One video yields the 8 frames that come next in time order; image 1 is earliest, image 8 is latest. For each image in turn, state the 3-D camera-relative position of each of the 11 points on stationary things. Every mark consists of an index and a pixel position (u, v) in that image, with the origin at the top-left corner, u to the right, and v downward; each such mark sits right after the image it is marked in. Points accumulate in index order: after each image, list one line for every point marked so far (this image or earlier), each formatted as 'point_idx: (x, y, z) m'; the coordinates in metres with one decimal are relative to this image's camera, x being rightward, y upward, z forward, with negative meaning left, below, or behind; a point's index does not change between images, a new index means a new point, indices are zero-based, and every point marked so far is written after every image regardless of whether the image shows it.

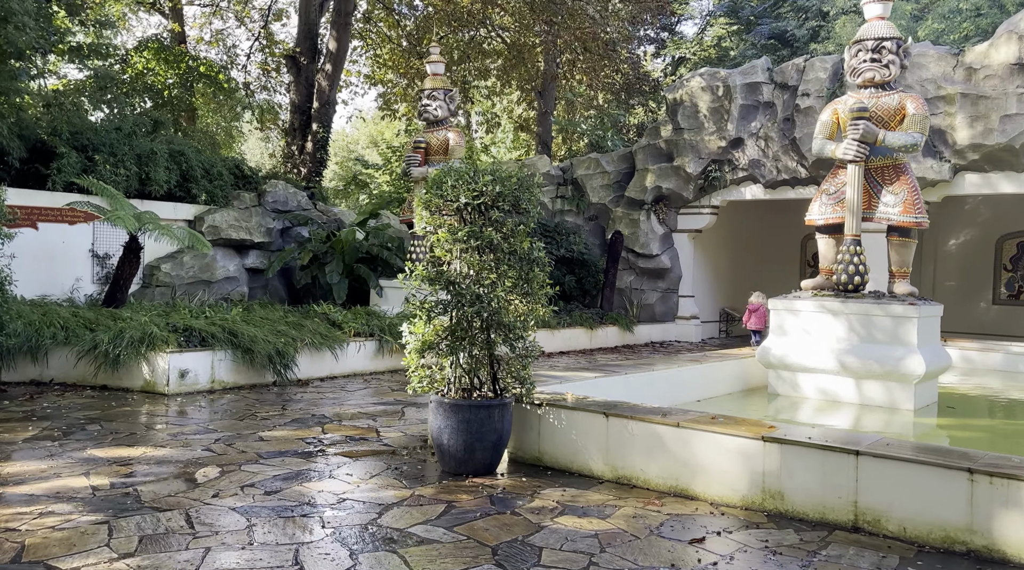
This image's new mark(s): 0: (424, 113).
0: (-1.0, +2.0, +9.9) m
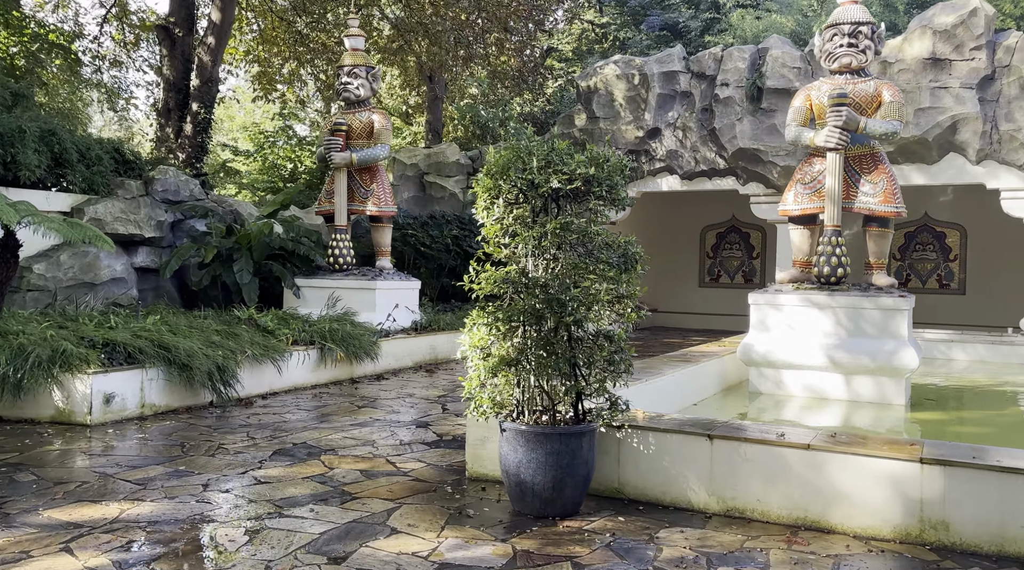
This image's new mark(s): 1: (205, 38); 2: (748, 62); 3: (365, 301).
0: (-1.7, +2.0, +8.9) m
1: (-4.2, +3.4, +11.9) m
2: (+3.1, +2.9, +11.2) m
3: (-1.5, -0.2, +8.5) m
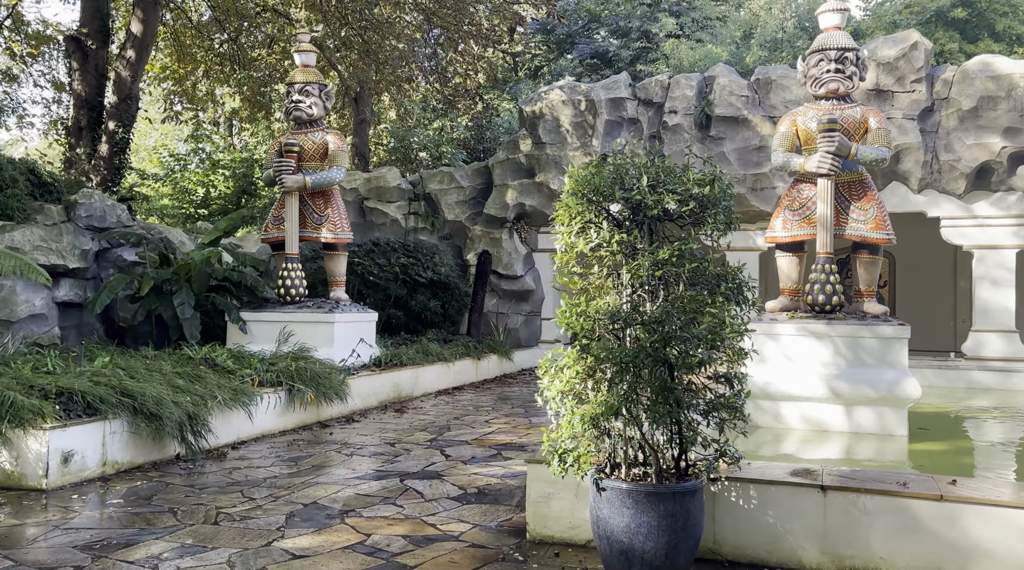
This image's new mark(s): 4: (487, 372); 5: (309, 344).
0: (-2.1, +1.7, +8.3) m
1: (-5.0, +3.0, +11.0) m
2: (+2.4, +2.5, +11.2) m
3: (-1.7, -0.5, +7.8) m
4: (-0.3, -1.0, +10.2) m
5: (-1.8, -0.5, +7.9) m
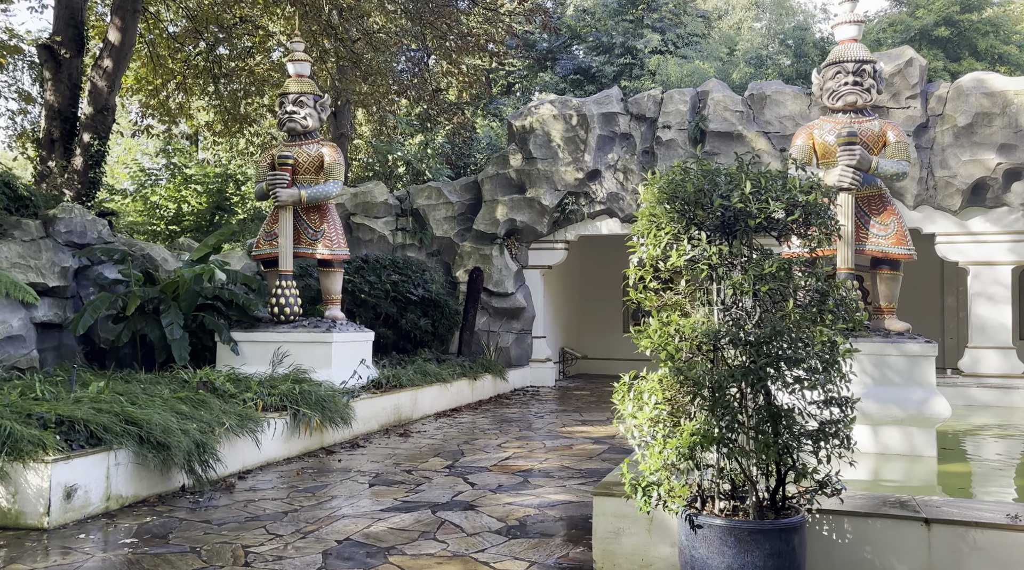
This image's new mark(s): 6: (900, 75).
0: (-2.0, +1.5, +8.0) m
1: (-5.0, +2.7, +10.6) m
2: (+2.3, +2.3, +11.1) m
3: (-1.7, -0.6, +7.5) m
4: (-0.3, -1.2, +9.9) m
5: (-1.8, -0.7, +7.5) m
6: (+4.6, +2.5, +10.3) m
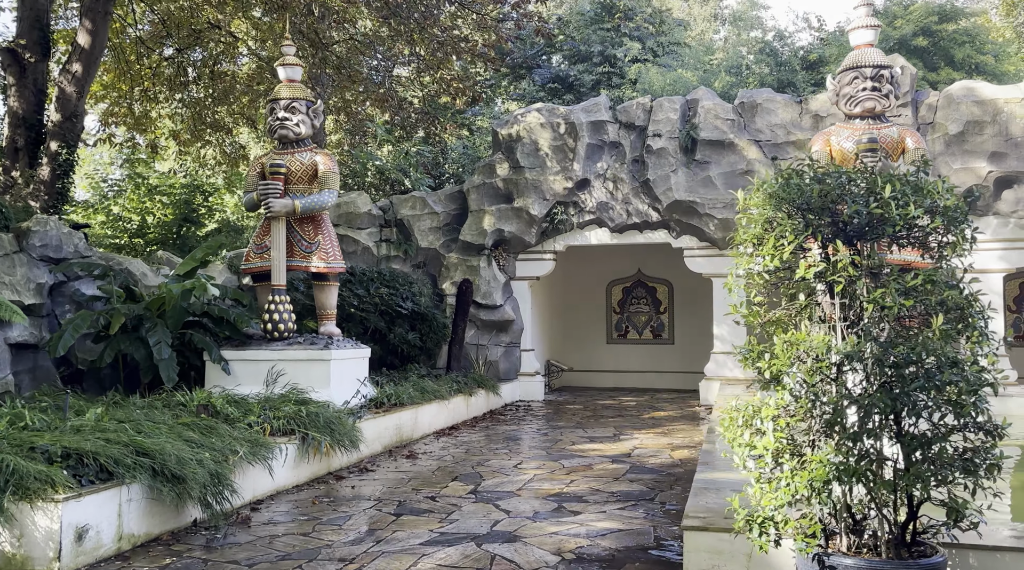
0: (-2.0, +1.4, +7.6) m
1: (-5.2, +2.5, +10.0) m
2: (+2.1, +2.2, +11.0) m
3: (-1.6, -0.7, +7.1) m
4: (-0.4, -1.4, +9.6) m
5: (-1.7, -0.8, +7.1) m
6: (+4.5, +2.4, +10.2) m
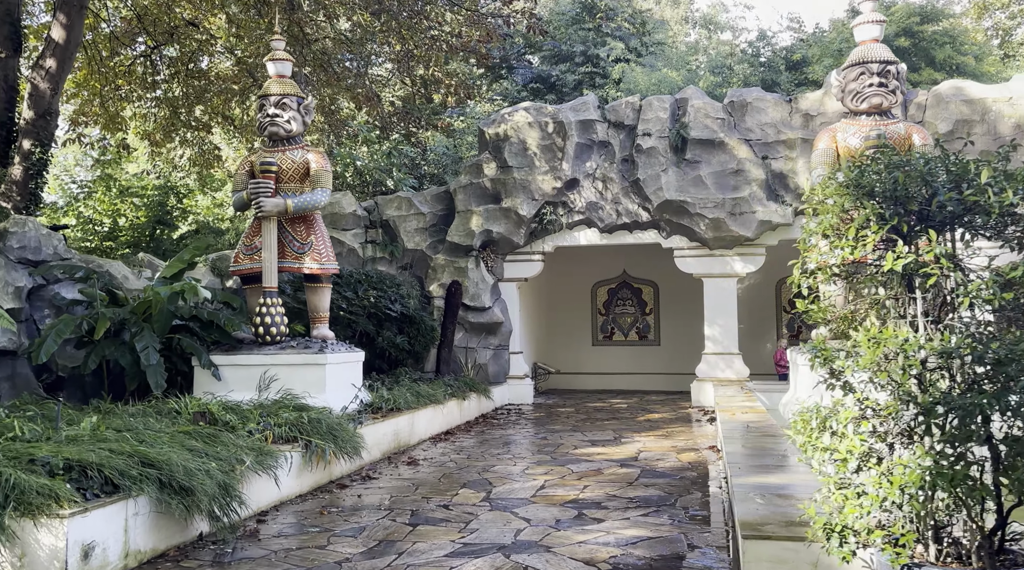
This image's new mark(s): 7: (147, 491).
0: (-2.0, +1.3, +7.3) m
1: (-5.3, +2.5, +9.7) m
2: (+2.0, +2.2, +10.9) m
3: (-1.6, -0.8, +6.9) m
4: (-0.5, -1.4, +9.4) m
5: (-1.7, -0.8, +6.9) m
6: (+4.4, +2.4, +10.2) m
7: (-1.6, -0.9, +3.7) m
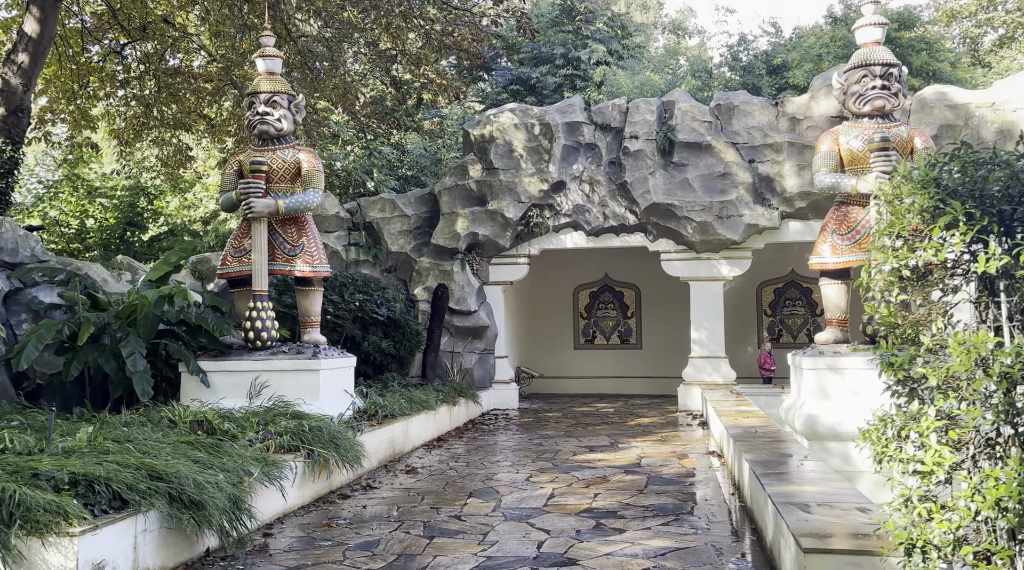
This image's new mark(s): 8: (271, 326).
0: (-2.1, +1.3, +7.1) m
1: (-5.4, +2.5, +9.3) m
2: (+1.8, +2.1, +10.8) m
3: (-1.6, -0.8, +6.7) m
4: (-0.6, -1.4, +9.2) m
5: (-1.7, -0.9, +6.7) m
6: (+4.2, +2.4, +10.3) m
7: (-1.5, -0.9, +3.5) m
8: (-1.9, -0.3, +7.0) m
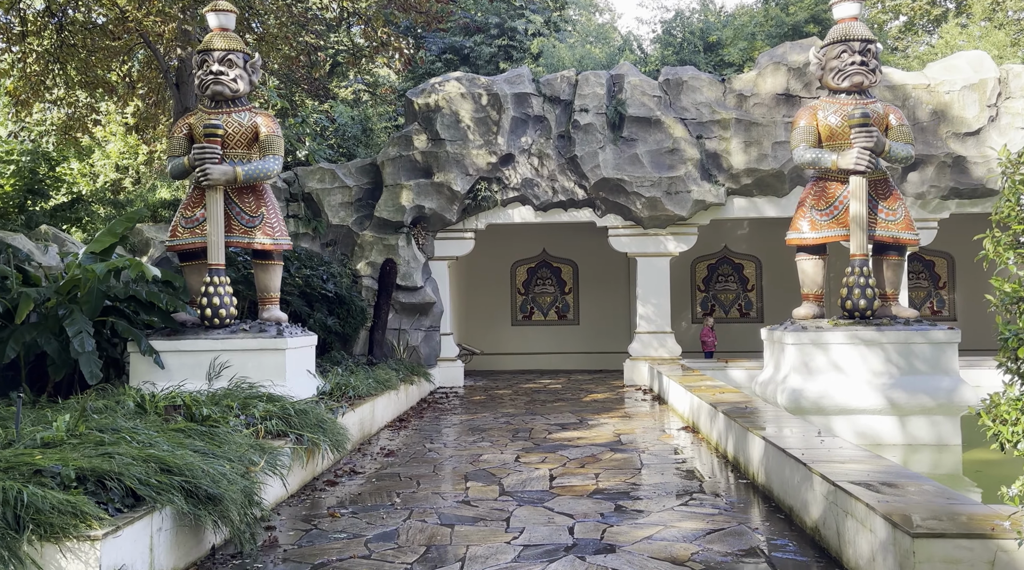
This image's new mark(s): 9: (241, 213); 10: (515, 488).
0: (-2.2, +1.5, +6.6) m
1: (-5.8, +2.7, +8.4) m
2: (+1.2, +2.4, +10.7) m
3: (-1.7, -0.6, +6.2) m
4: (-1.0, -1.2, +8.9) m
5: (-1.9, -0.7, +6.2) m
6: (+3.6, +2.6, +10.4) m
7: (-1.2, -0.8, +3.2) m
8: (-2.1, -0.1, +6.5) m
9: (-2.1, +0.6, +6.7) m
10: (0.0, -1.1, +4.9) m
